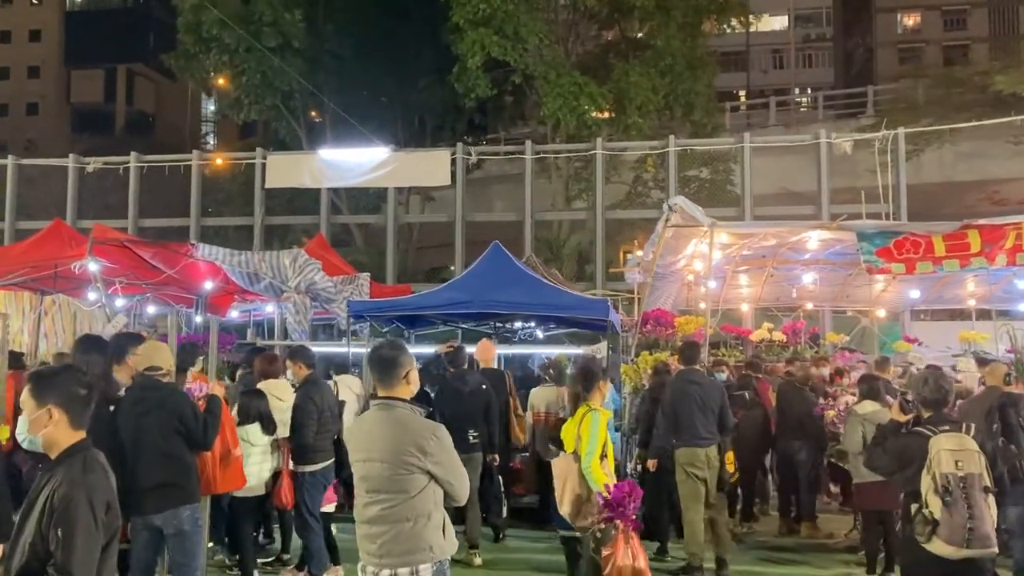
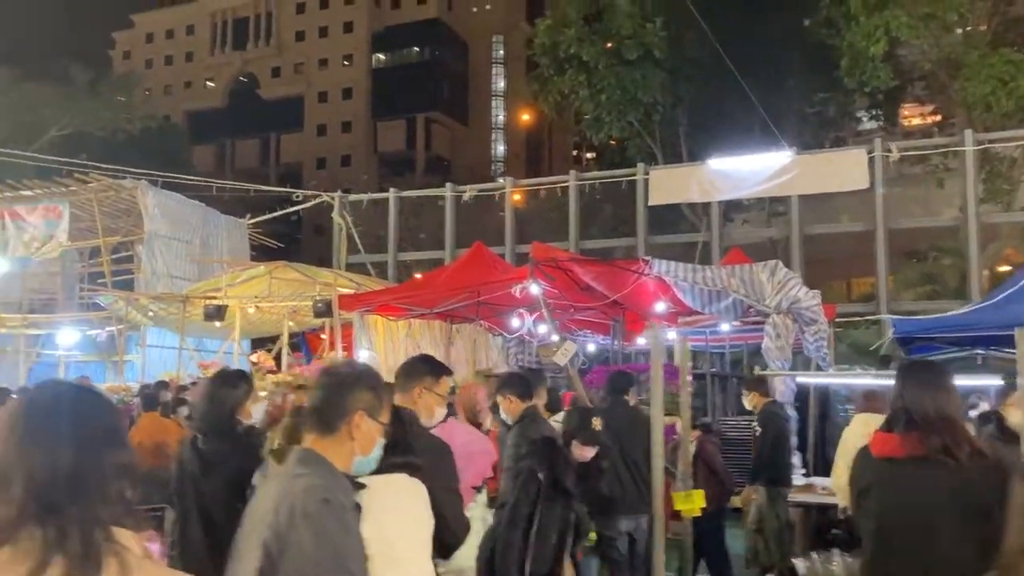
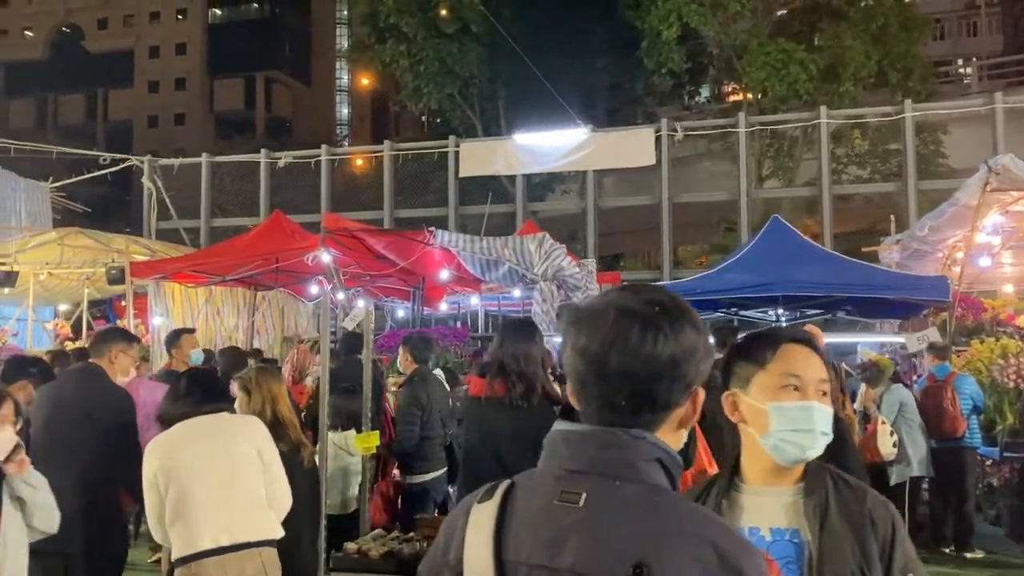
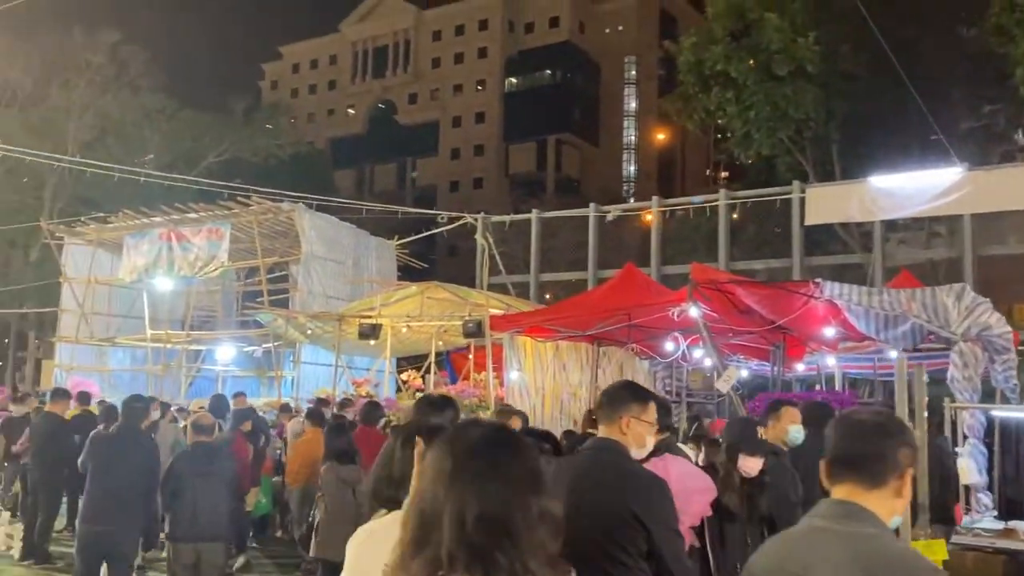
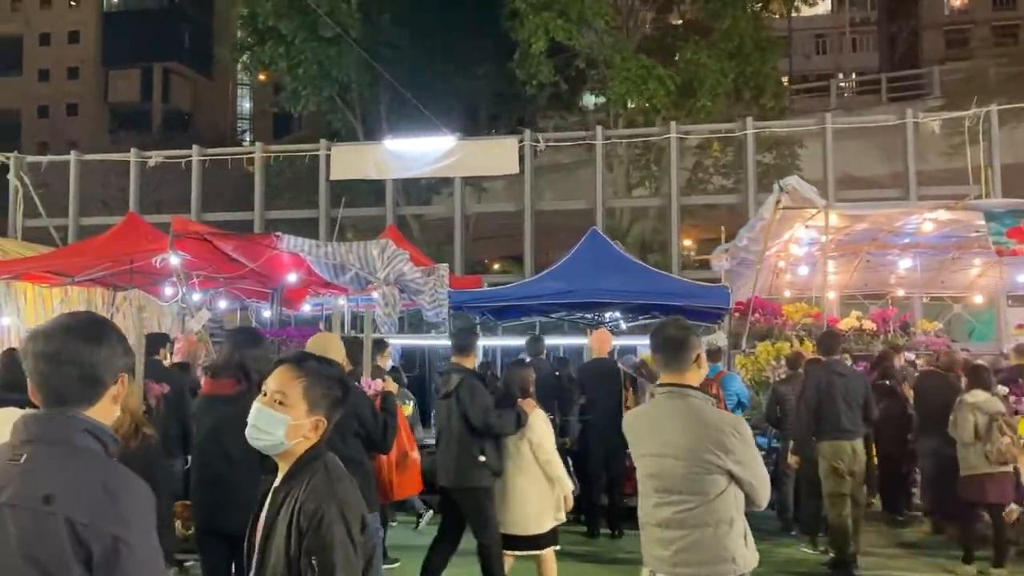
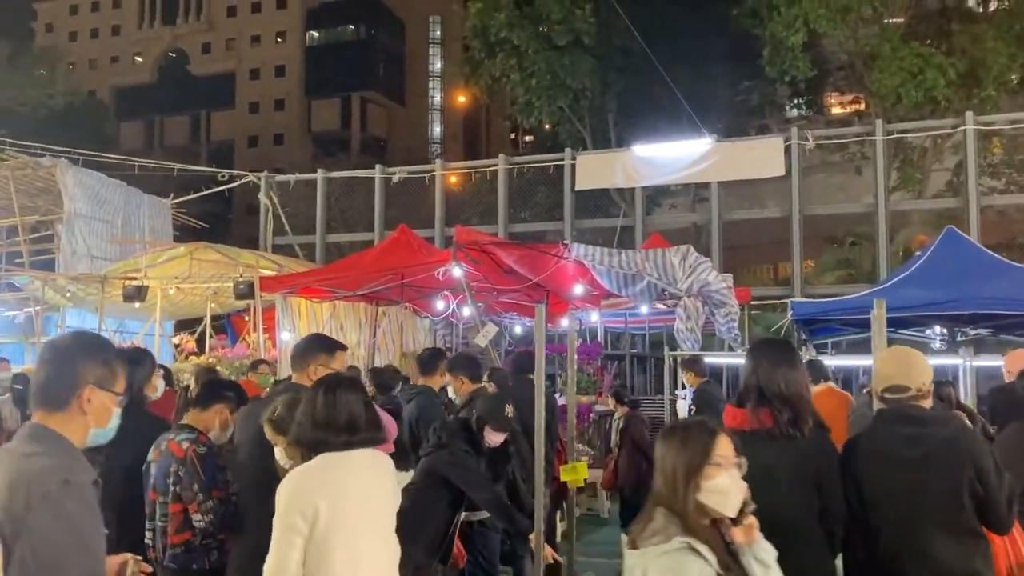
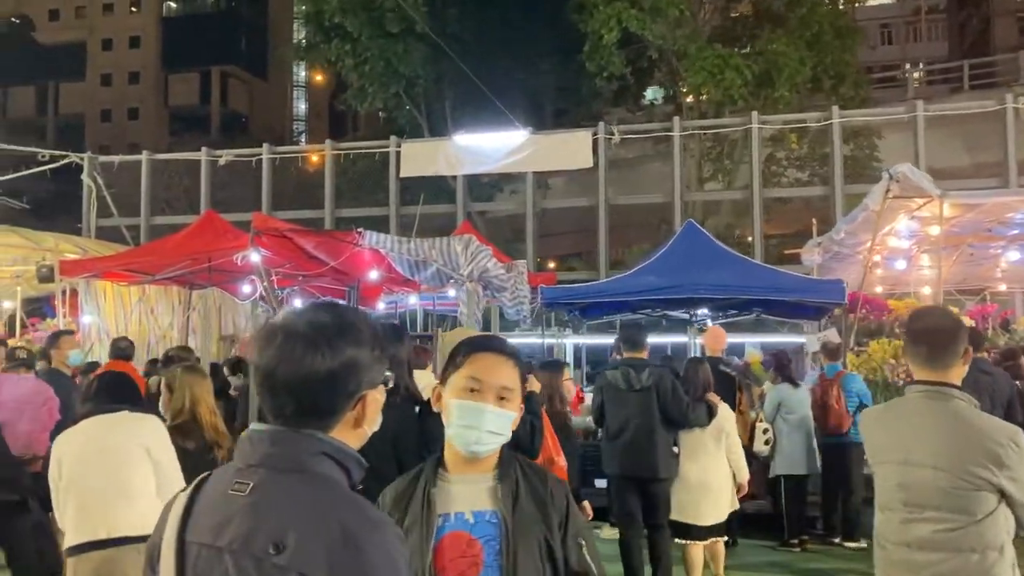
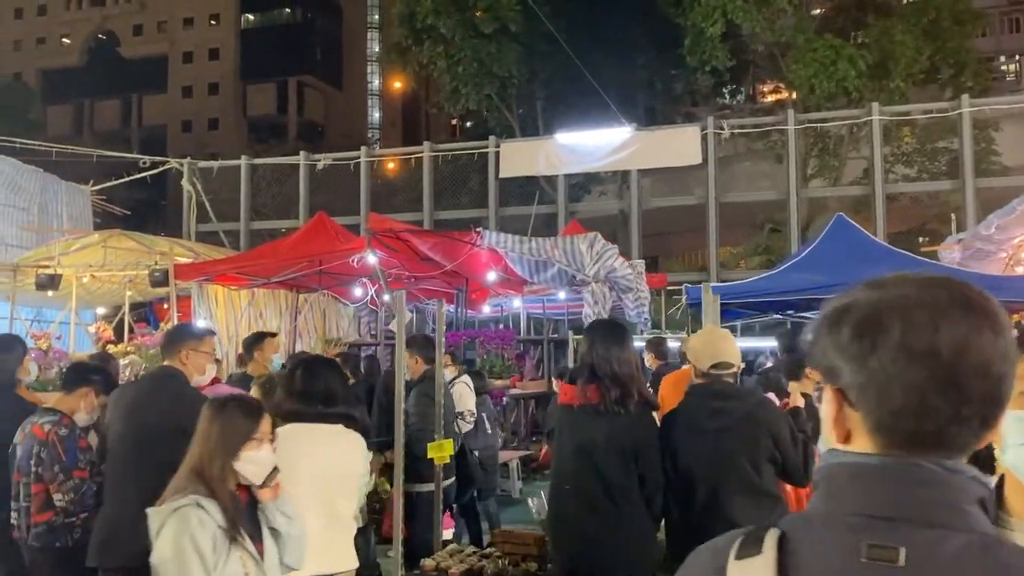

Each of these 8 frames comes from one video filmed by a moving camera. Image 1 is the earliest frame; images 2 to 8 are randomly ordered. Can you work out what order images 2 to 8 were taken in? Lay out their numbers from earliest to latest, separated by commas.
5, 7, 3, 8, 6, 2, 4
